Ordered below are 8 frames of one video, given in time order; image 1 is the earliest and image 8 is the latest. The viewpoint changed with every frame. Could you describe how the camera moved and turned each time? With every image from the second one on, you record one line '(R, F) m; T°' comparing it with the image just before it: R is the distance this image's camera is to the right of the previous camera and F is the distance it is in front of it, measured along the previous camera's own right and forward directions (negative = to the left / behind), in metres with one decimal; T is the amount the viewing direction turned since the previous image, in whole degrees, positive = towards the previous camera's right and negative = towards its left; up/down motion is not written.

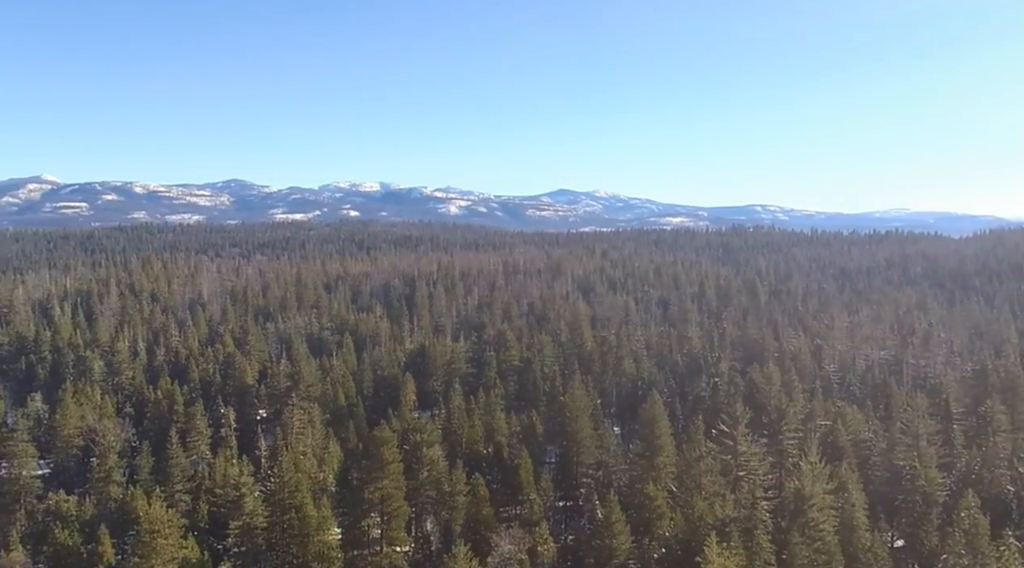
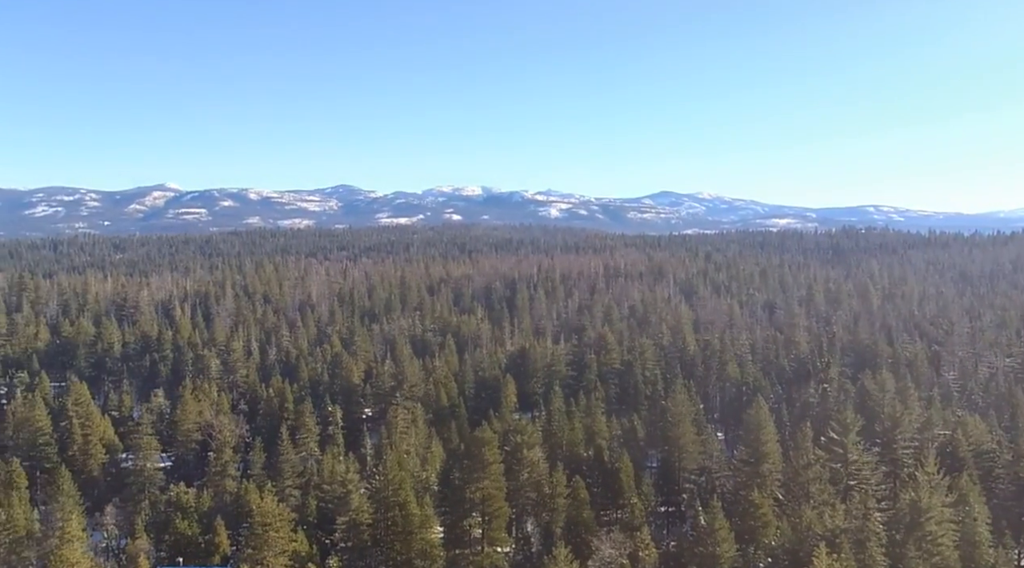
(-0.4, -0.4) m; -6°
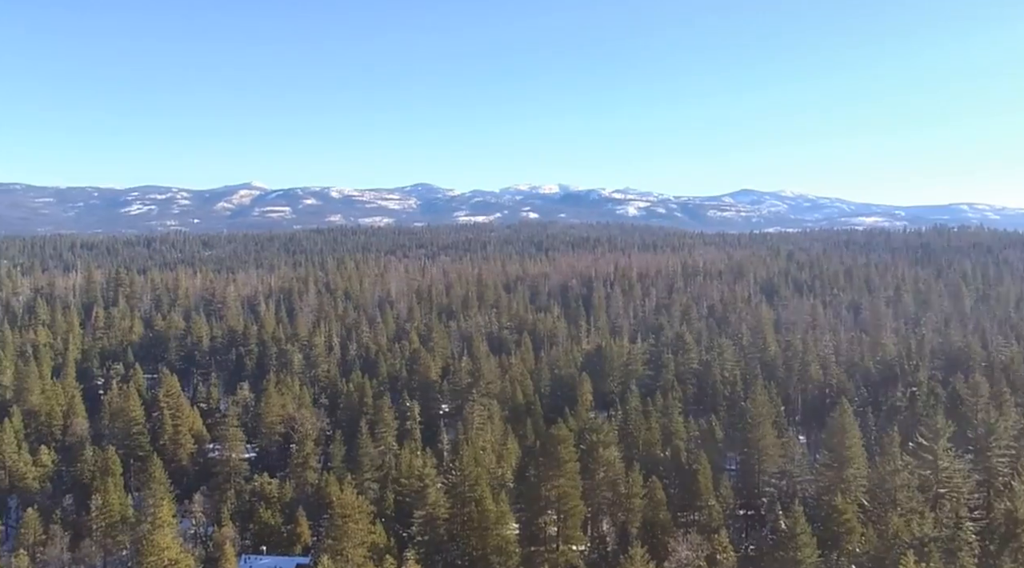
(-0.4, -0.2) m; -4°
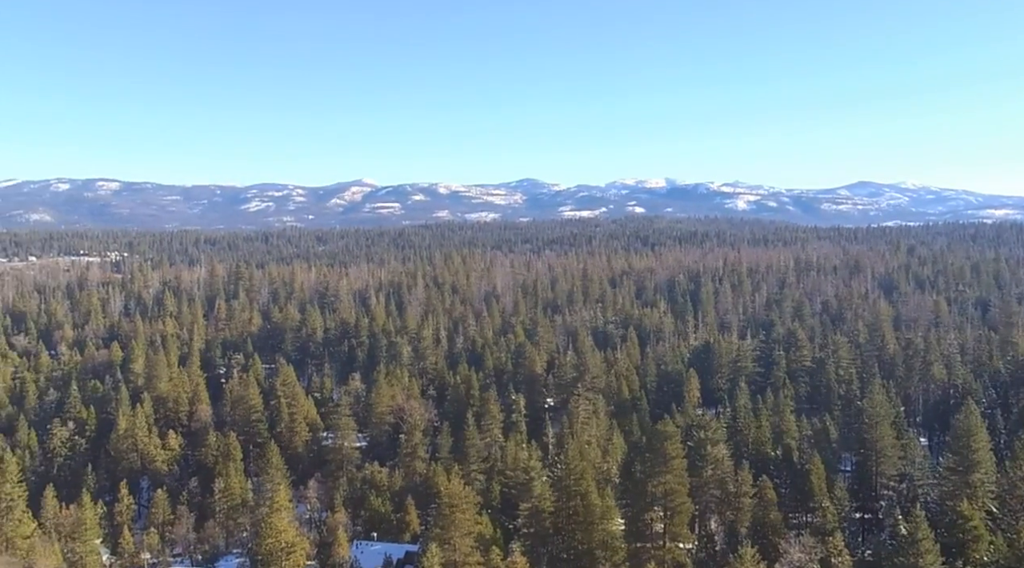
(-0.5, 0.0) m; -6°
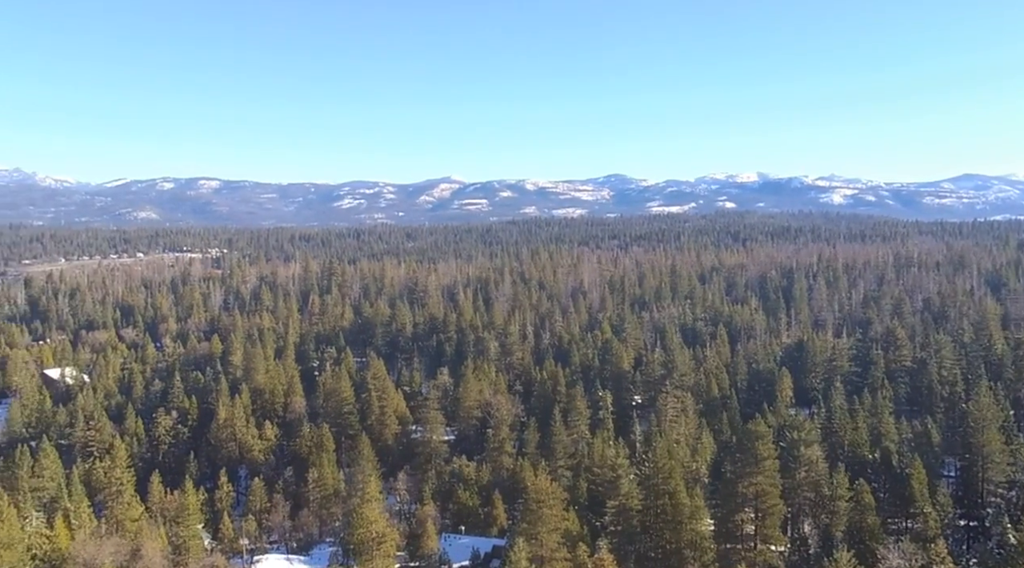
(-0.4, +0.4) m; -5°
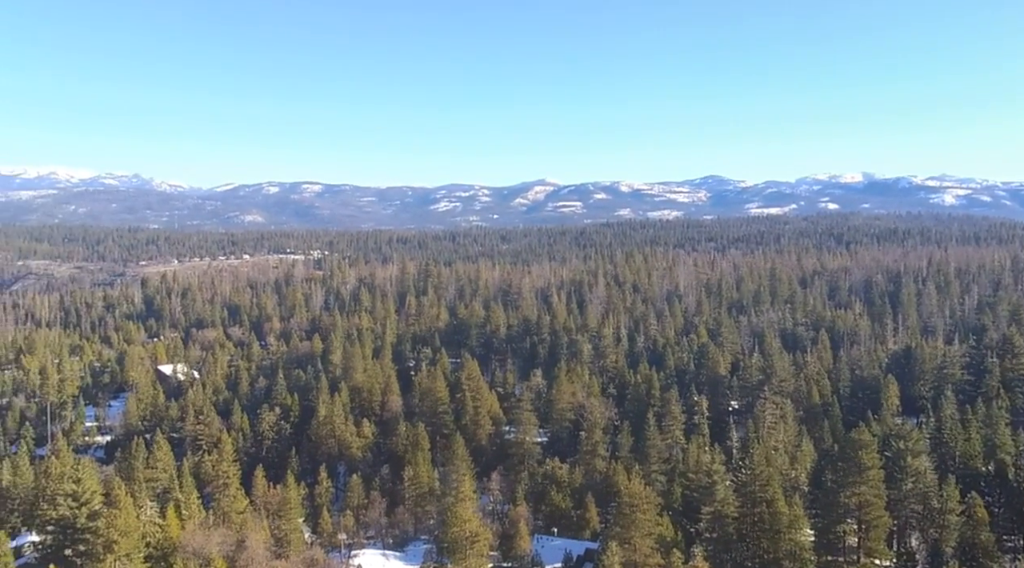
(-0.3, +0.3) m; -6°
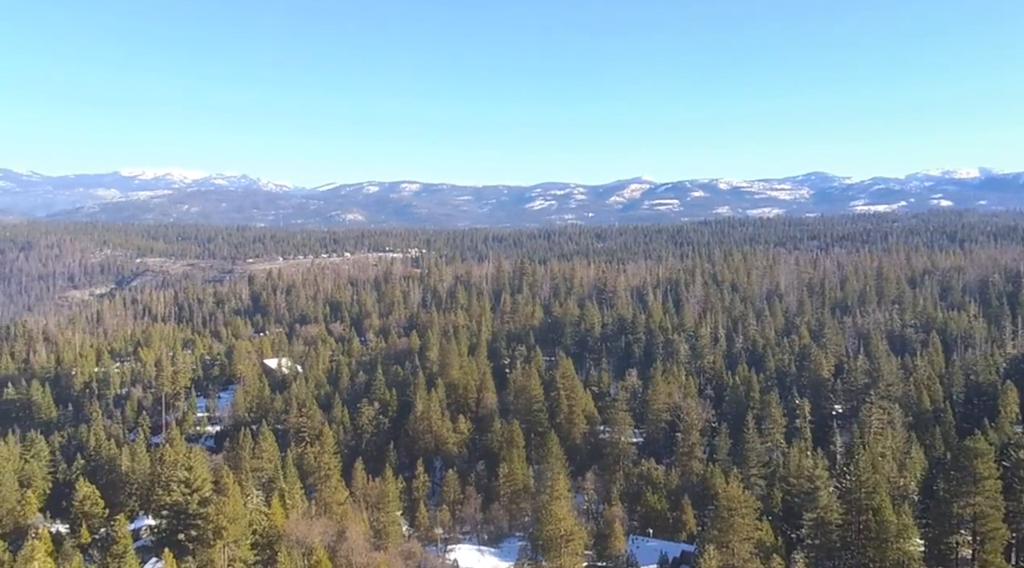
(-0.6, +0.4) m; -6°
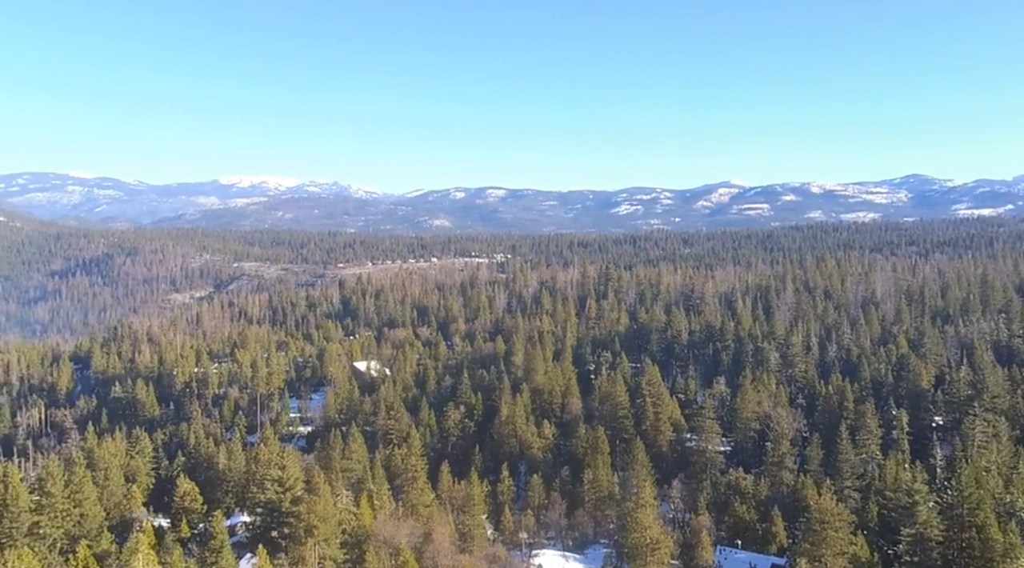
(-0.4, +0.3) m; -5°
